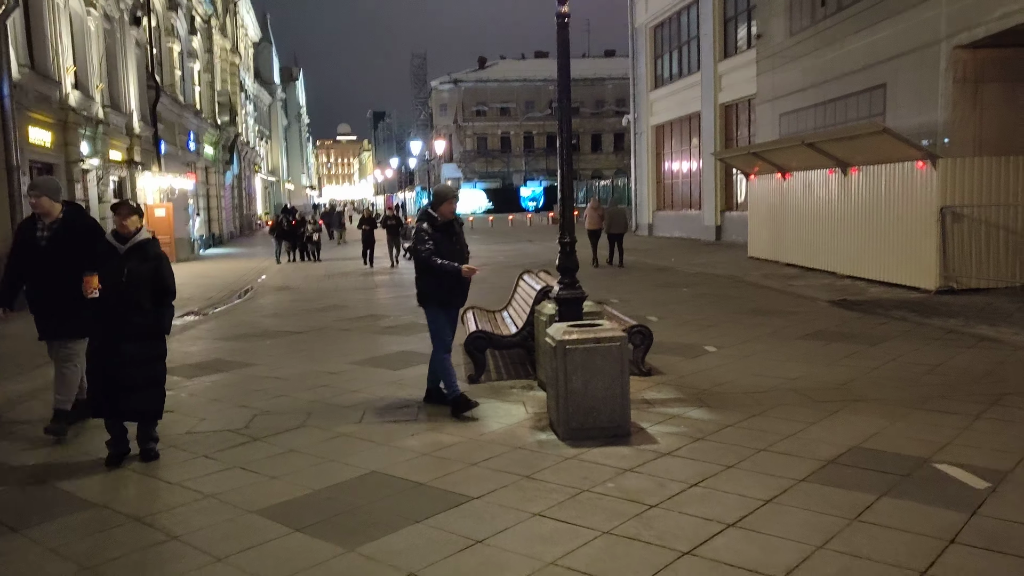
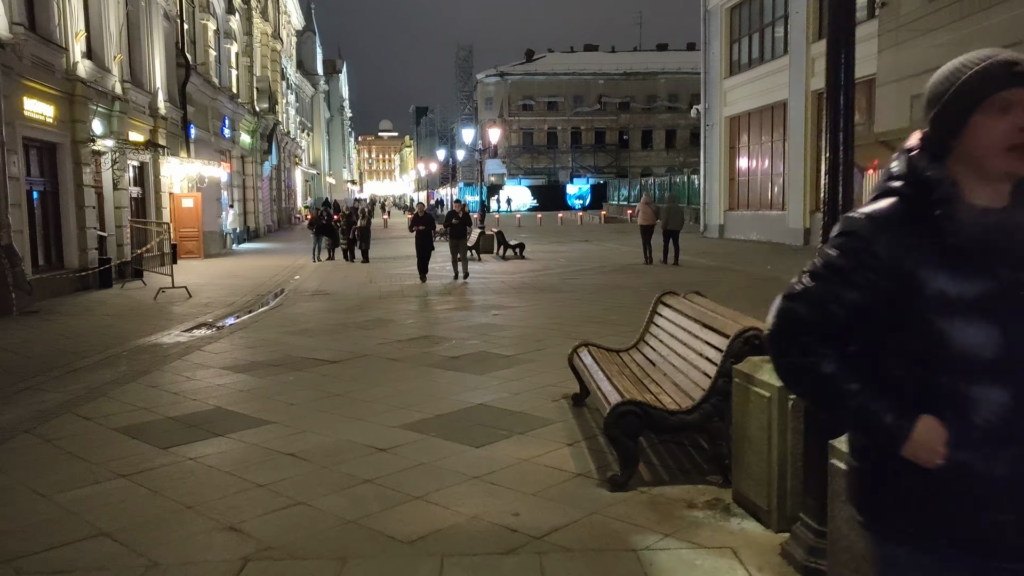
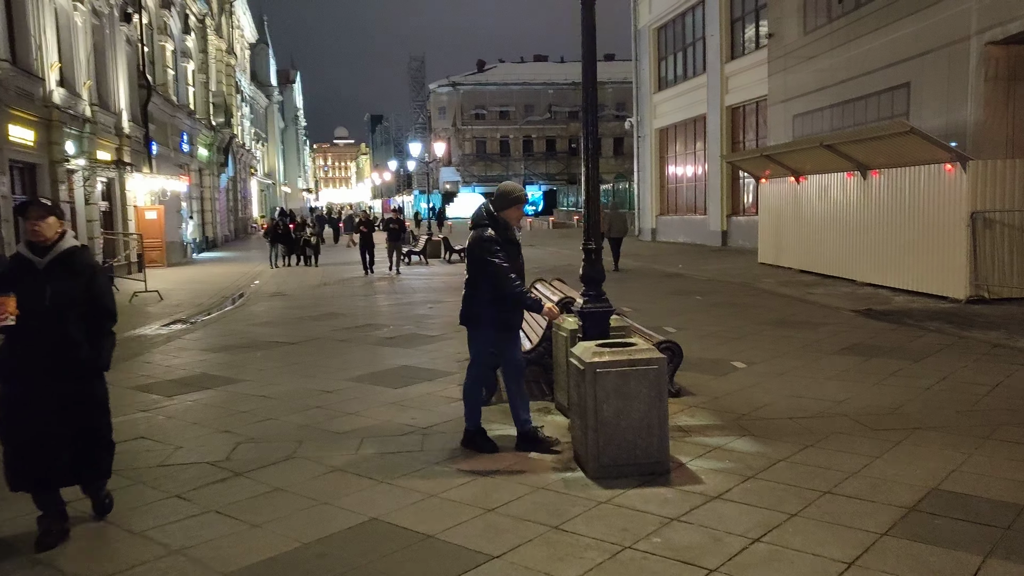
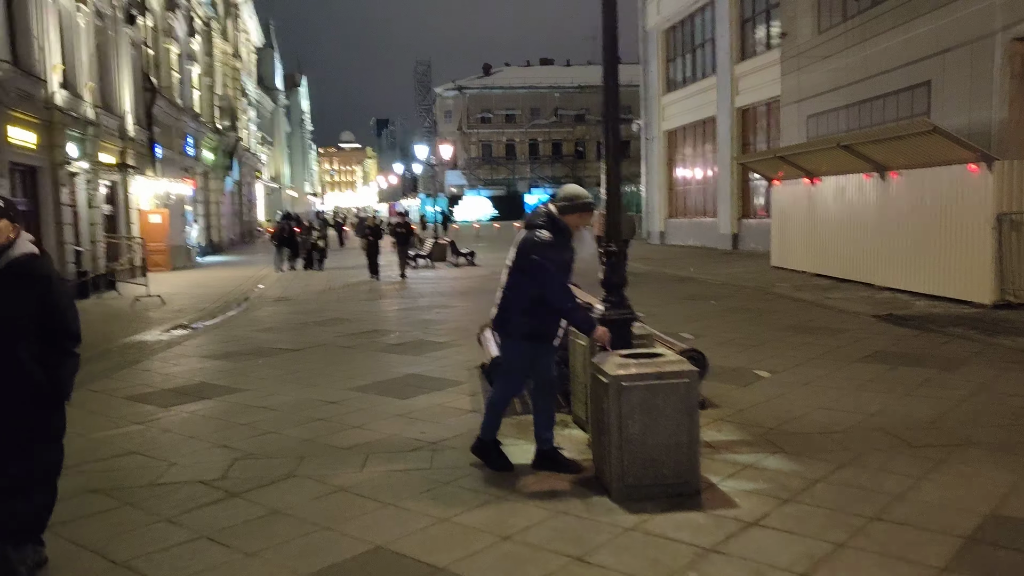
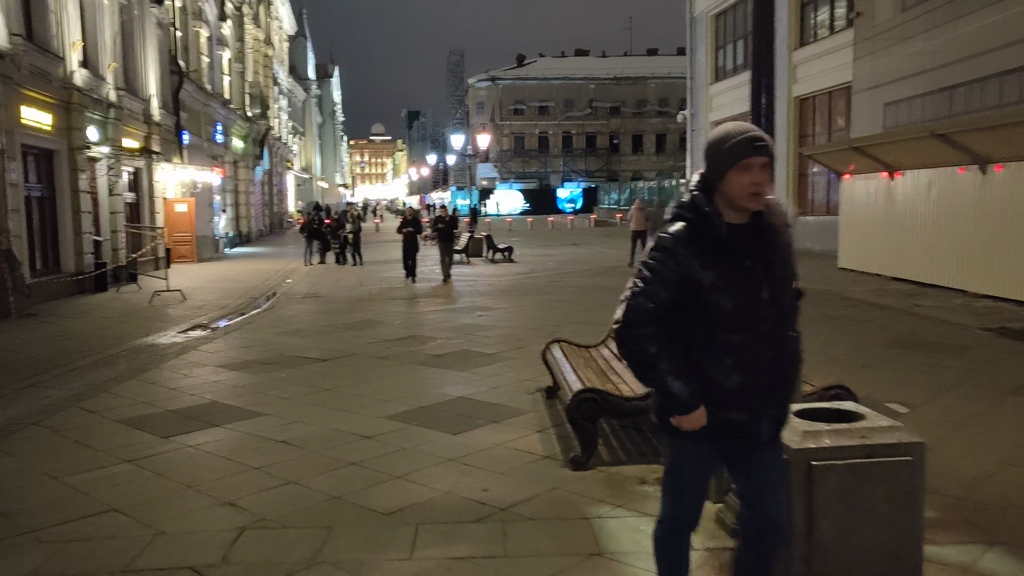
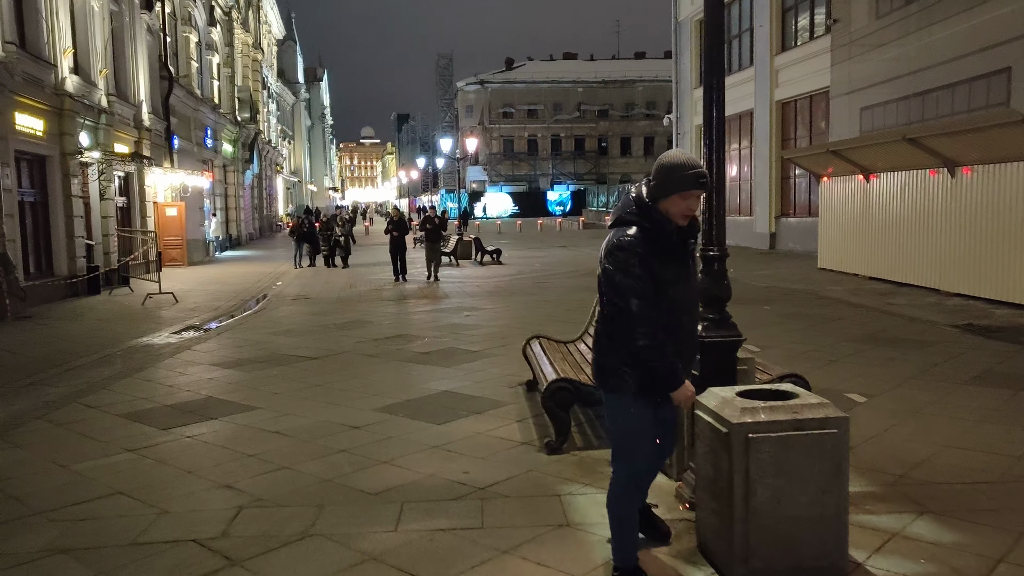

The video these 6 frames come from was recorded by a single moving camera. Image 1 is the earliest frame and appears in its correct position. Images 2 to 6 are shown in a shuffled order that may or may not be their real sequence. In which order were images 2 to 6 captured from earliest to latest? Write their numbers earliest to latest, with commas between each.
3, 4, 6, 5, 2
